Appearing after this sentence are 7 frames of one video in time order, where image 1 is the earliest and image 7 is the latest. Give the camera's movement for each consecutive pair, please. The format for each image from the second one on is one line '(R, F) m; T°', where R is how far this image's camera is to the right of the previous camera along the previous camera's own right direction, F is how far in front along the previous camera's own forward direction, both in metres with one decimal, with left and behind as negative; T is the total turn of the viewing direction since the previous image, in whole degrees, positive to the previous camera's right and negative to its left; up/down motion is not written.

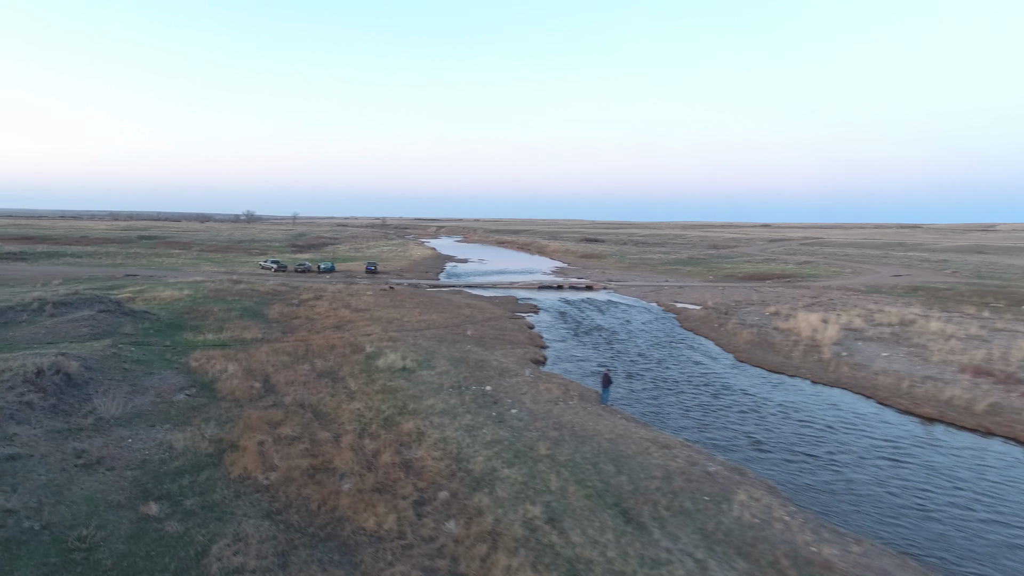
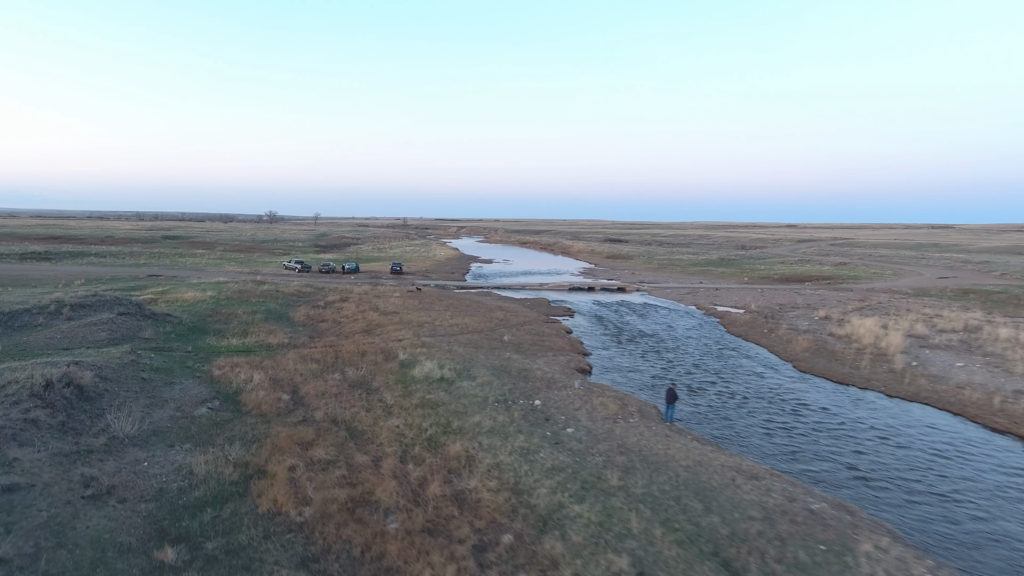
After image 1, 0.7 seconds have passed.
(-1.0, +1.9) m; -2°
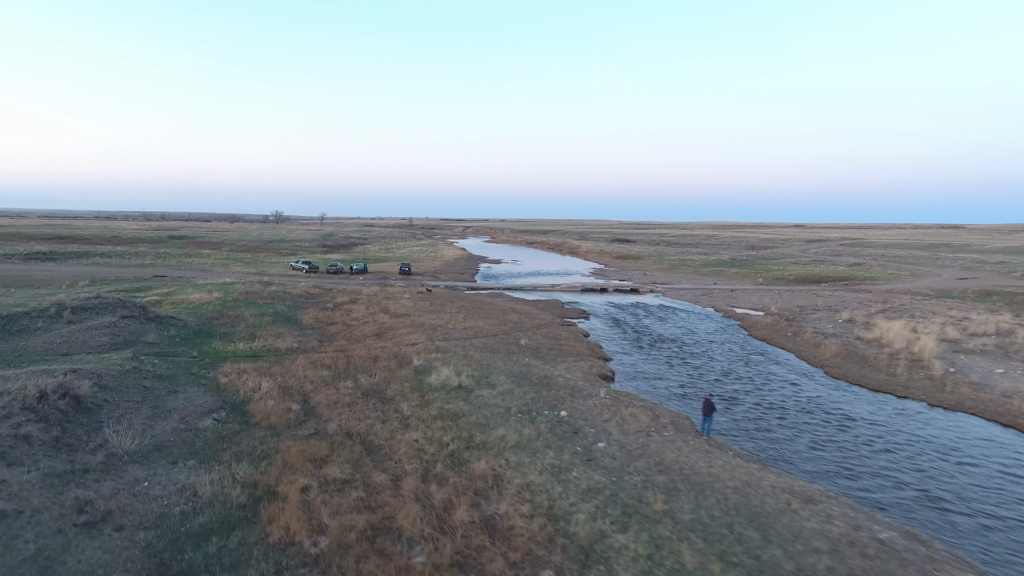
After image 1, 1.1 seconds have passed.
(-0.5, +1.1) m; 0°
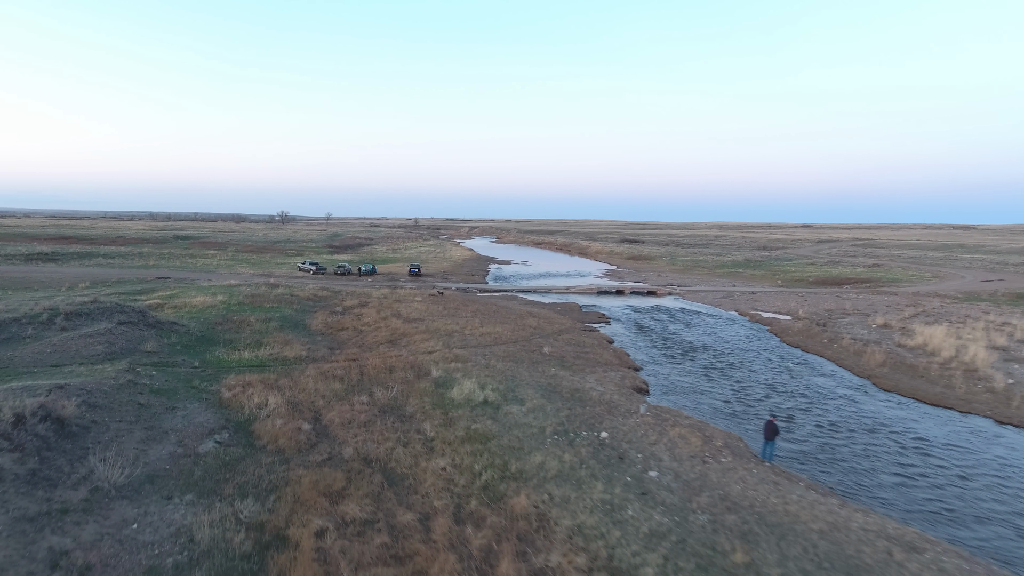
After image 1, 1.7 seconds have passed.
(-0.7, +1.8) m; 0°
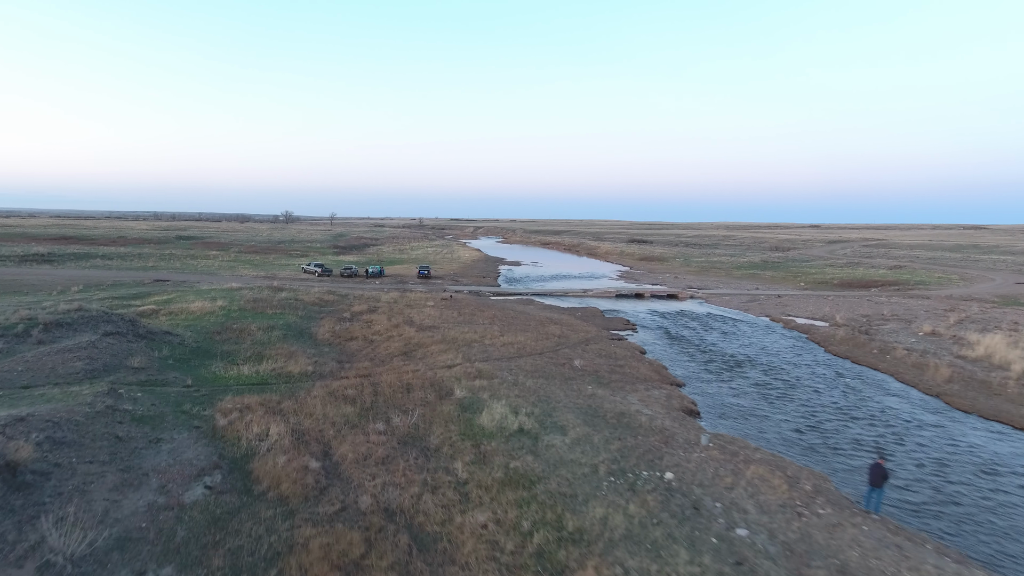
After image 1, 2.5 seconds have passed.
(-0.9, +2.5) m; 0°
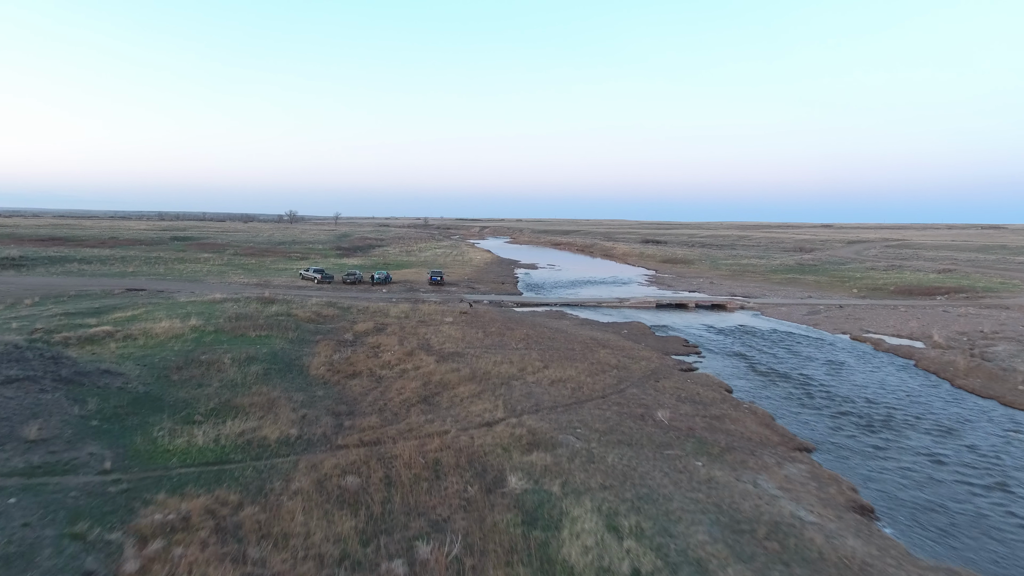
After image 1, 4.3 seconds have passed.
(-1.5, +6.5) m; 0°
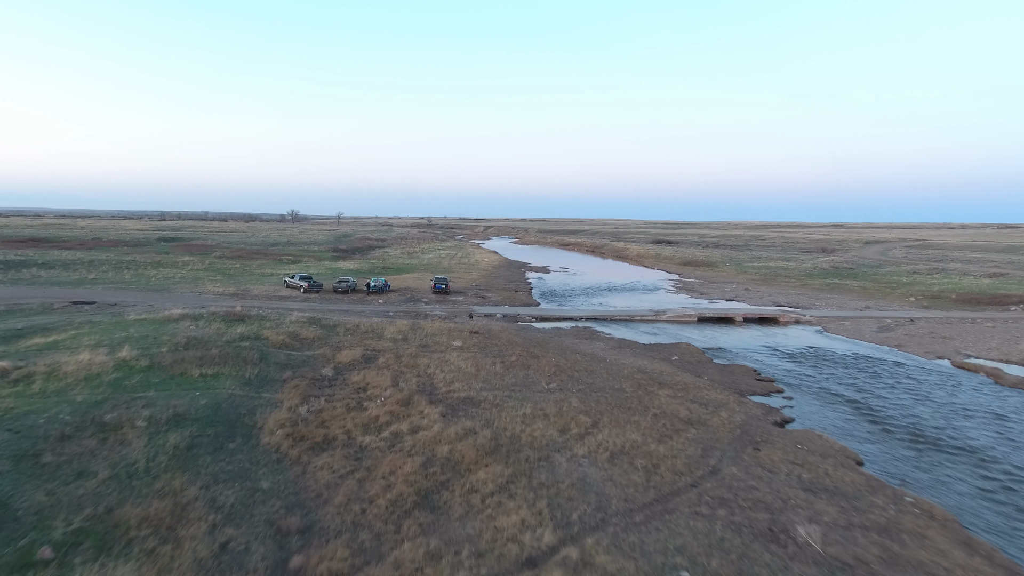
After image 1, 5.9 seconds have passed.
(-0.9, +6.7) m; 0°
